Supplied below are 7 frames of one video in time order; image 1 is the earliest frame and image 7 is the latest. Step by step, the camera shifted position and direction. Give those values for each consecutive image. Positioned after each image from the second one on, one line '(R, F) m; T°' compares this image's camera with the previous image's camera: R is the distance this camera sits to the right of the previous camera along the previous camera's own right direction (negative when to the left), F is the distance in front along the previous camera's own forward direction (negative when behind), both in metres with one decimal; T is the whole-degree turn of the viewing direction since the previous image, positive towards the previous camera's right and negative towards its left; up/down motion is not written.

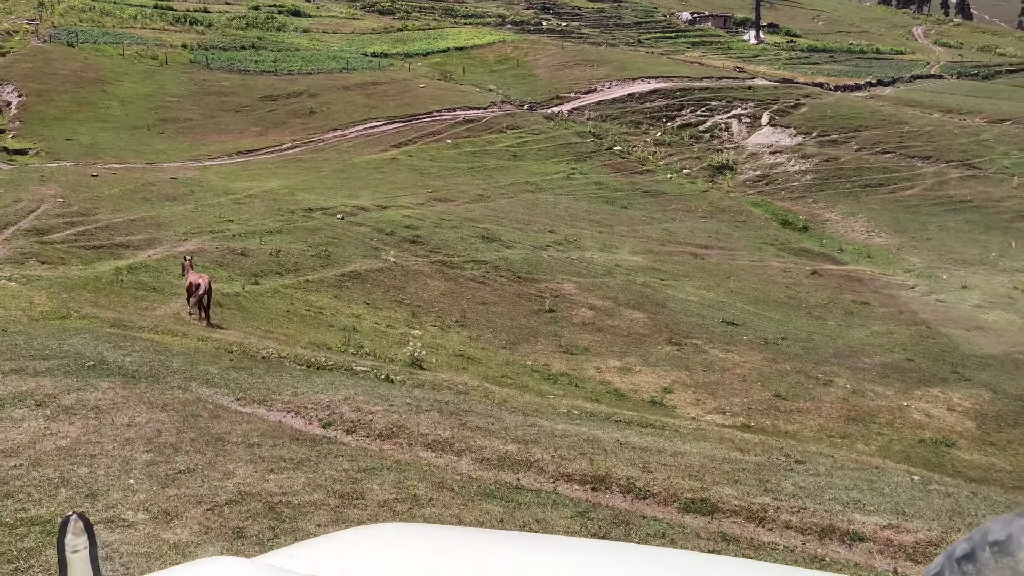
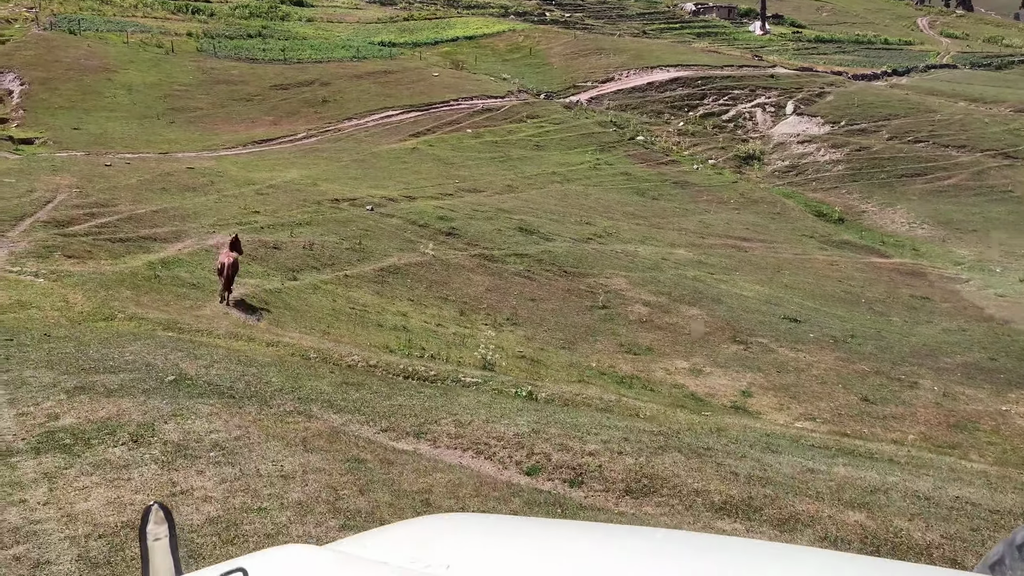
(-1.6, +1.7) m; 0°
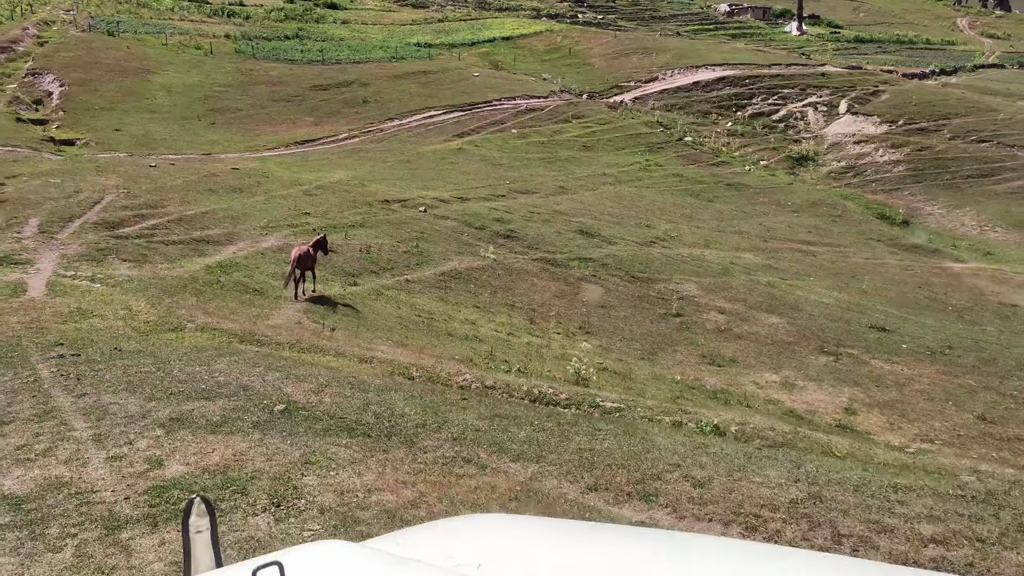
(-1.2, +1.4) m; -2°
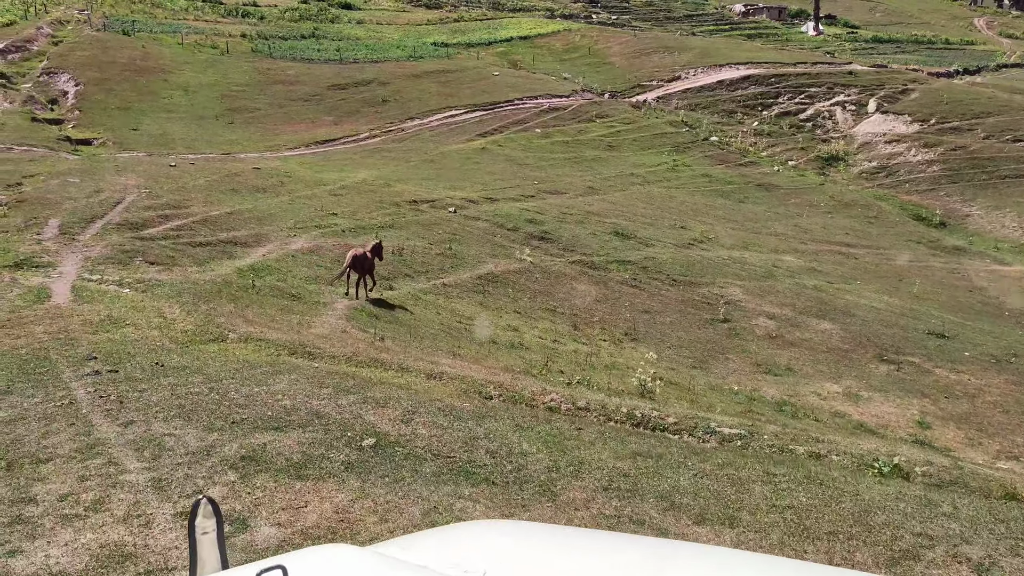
(-0.8, +1.1) m; -1°
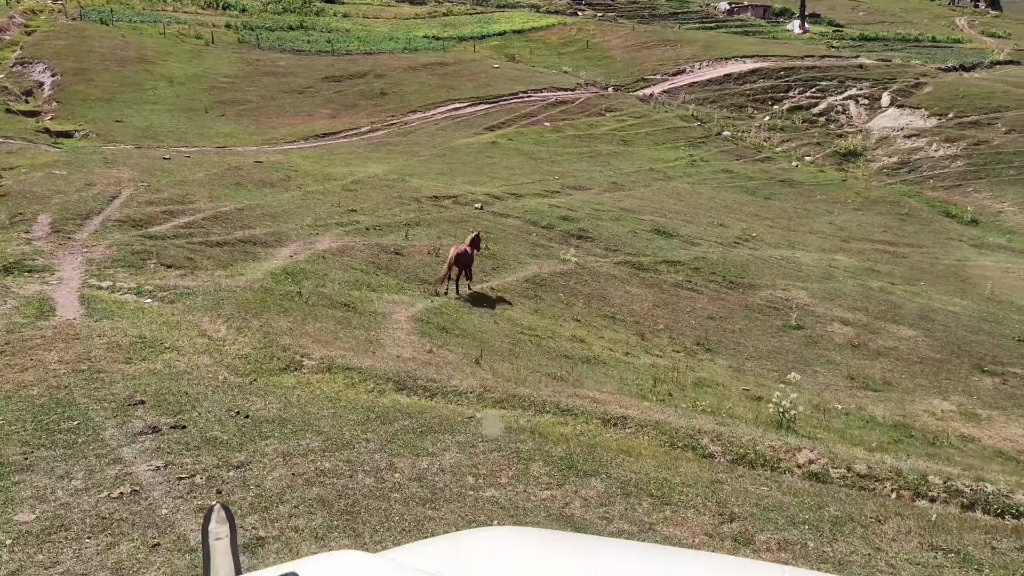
(-1.7, +2.5) m; +2°
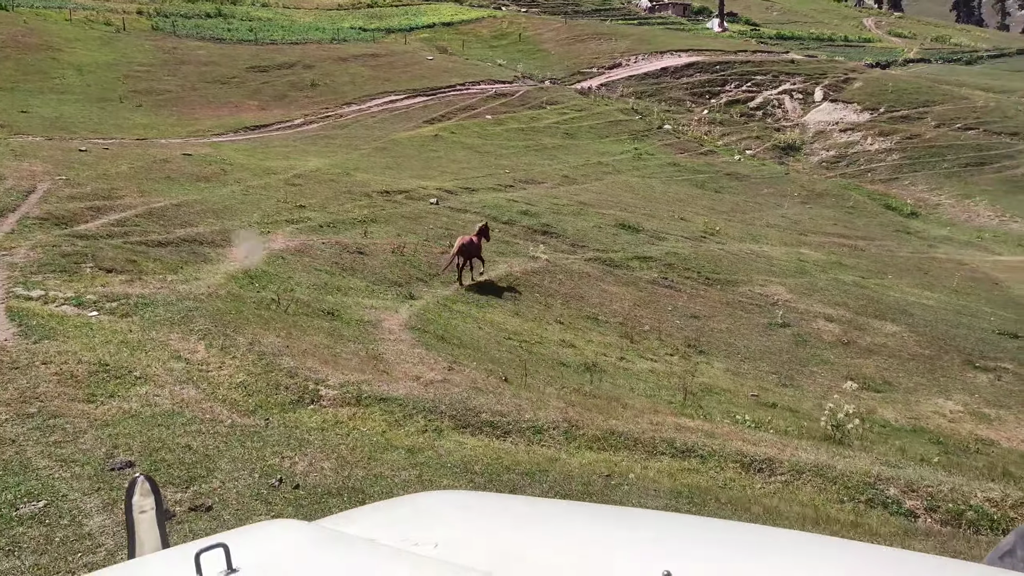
(-1.1, +1.6) m; +5°
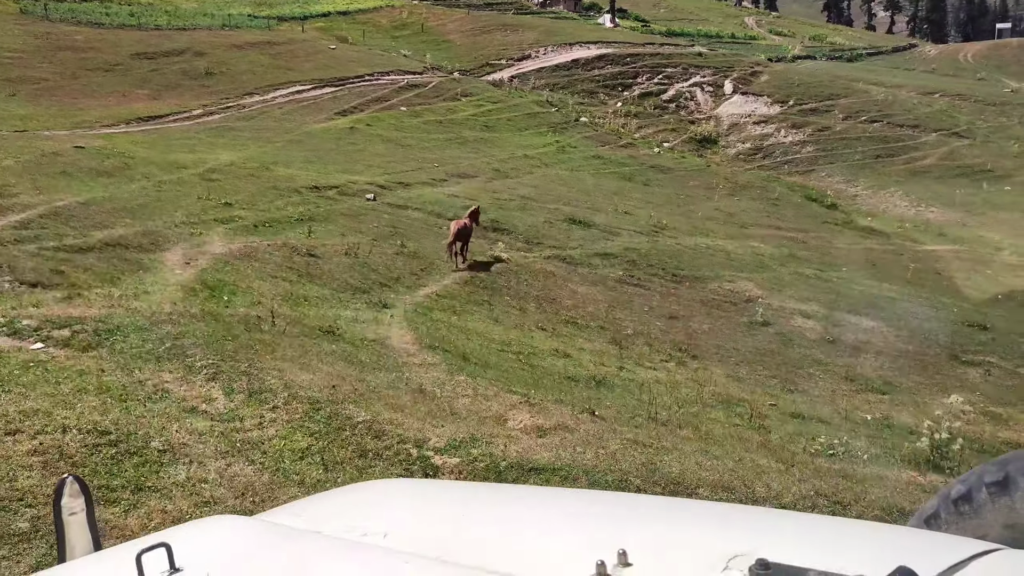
(-1.6, +1.8) m; +7°
